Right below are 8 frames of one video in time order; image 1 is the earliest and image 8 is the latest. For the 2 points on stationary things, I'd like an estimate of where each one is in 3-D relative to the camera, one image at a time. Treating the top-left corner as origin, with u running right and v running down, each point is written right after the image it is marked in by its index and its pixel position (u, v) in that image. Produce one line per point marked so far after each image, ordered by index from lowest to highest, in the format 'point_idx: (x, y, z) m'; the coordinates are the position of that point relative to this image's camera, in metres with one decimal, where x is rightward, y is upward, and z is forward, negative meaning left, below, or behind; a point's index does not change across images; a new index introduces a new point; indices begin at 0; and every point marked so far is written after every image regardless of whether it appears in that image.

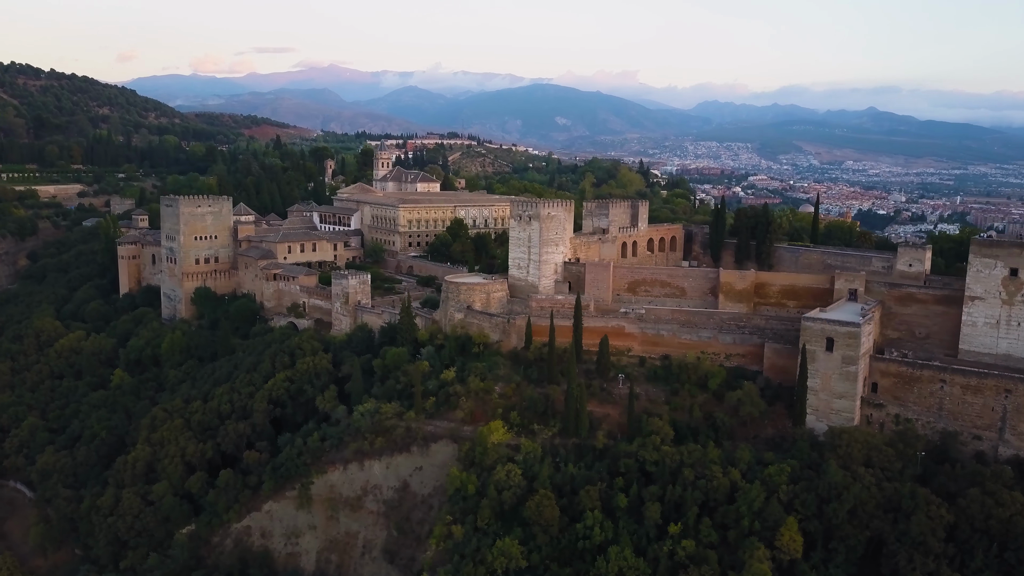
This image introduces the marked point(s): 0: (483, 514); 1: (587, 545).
0: (-0.7, -5.4, +19.4) m
1: (+1.7, -5.9, +18.5) m
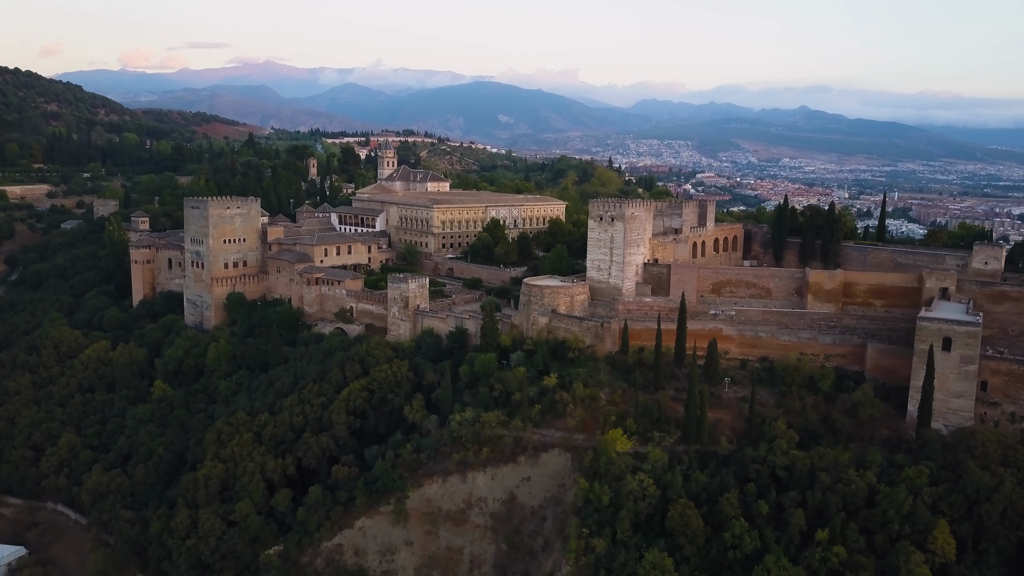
0: (+2.6, -5.5, +18.8) m
1: (+5.0, -6.0, +18.1) m
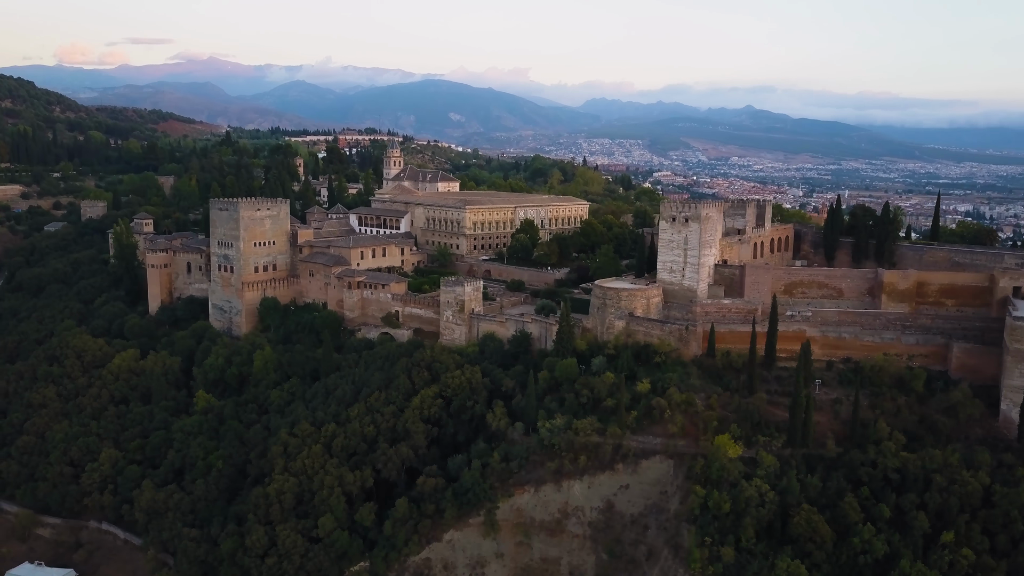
0: (+5.3, -5.6, +18.5) m
1: (+7.8, -6.0, +17.9) m
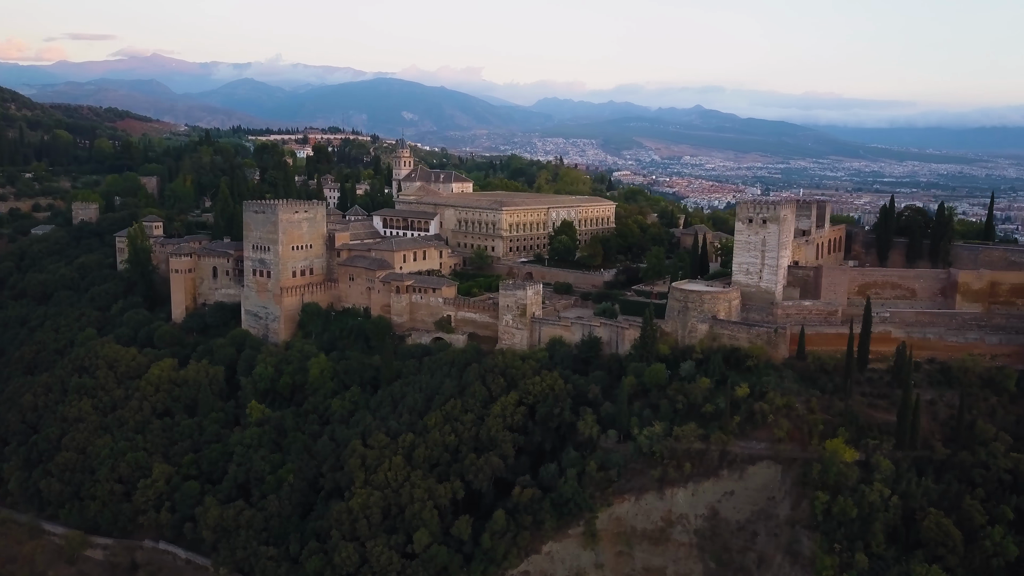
0: (+8.2, -5.7, +18.3) m
1: (+10.7, -6.1, +17.9) m
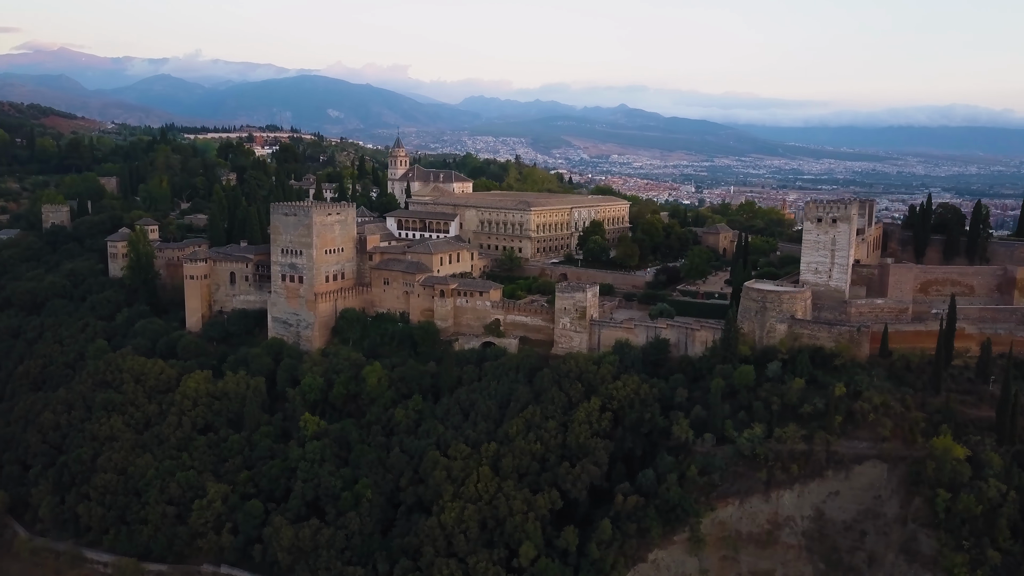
0: (+11.2, -5.6, +18.6) m
1: (+13.7, -6.0, +18.3) m
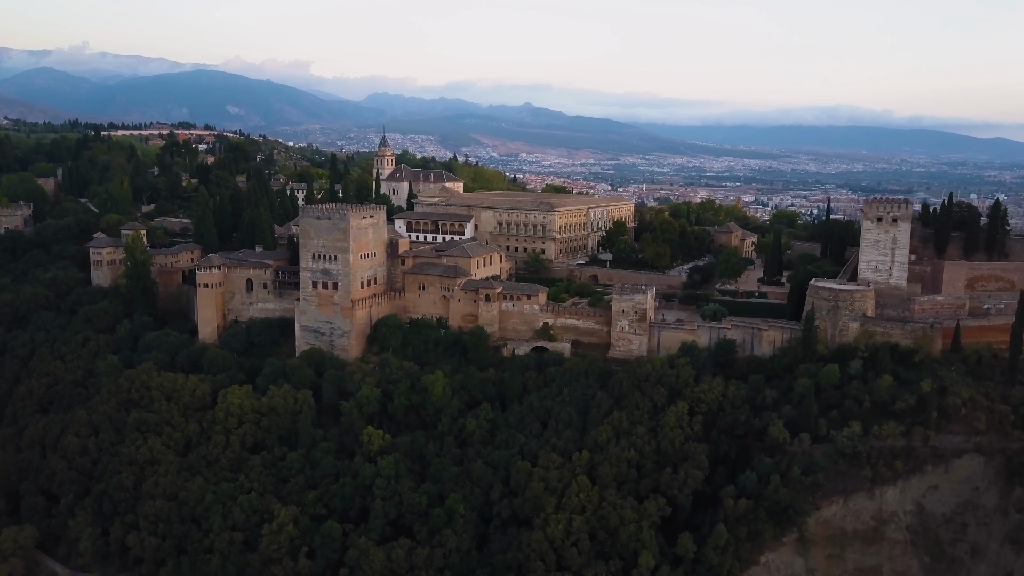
0: (+14.3, -5.5, +19.4) m
1: (+16.8, -5.9, +19.5) m
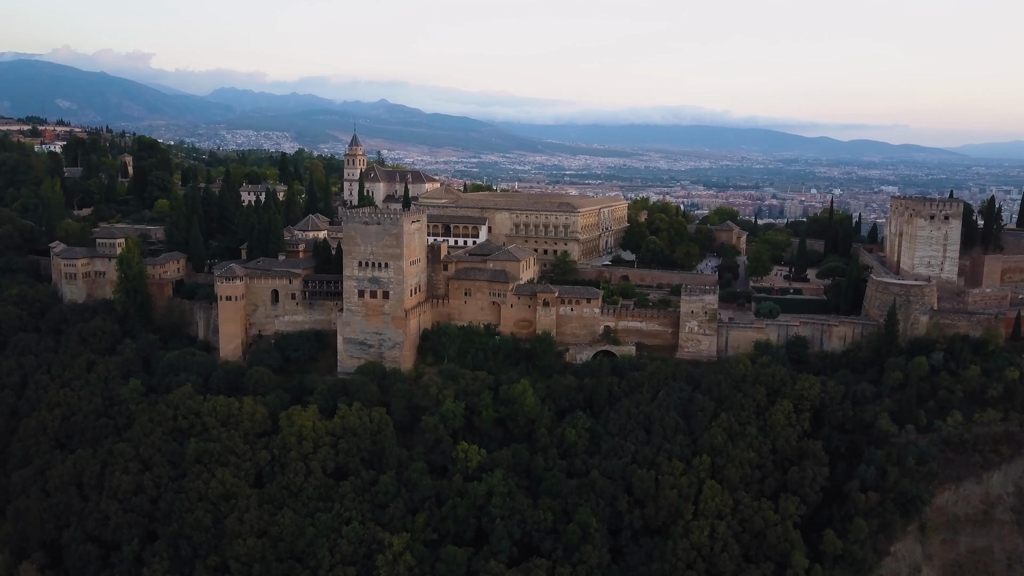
0: (+18.1, -5.3, +21.4) m
1: (+20.6, -5.5, +21.9) m
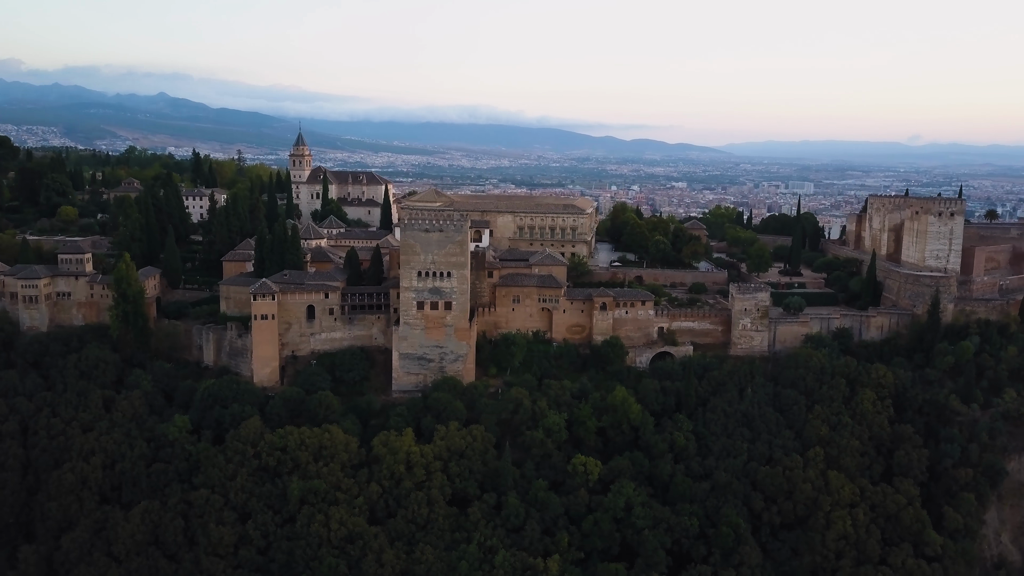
0: (+21.5, -4.8, +25.4) m
1: (+23.9, -4.9, +26.5) m
